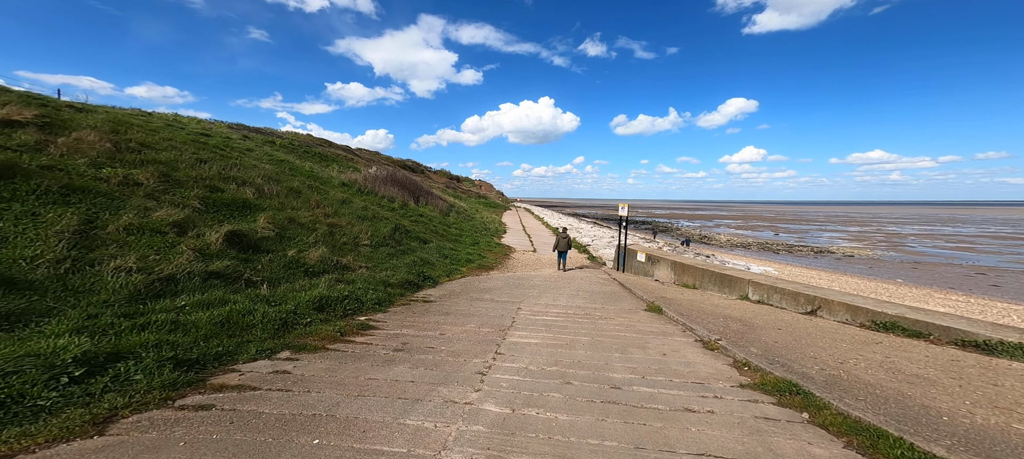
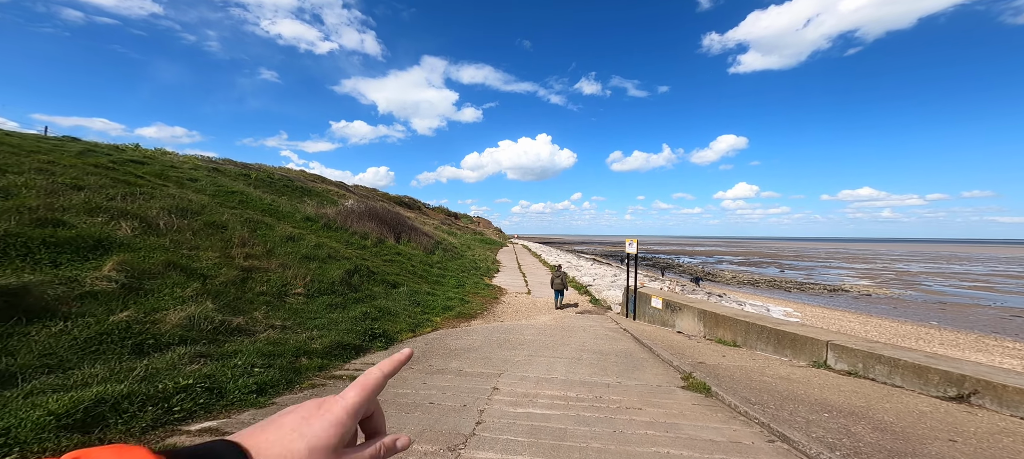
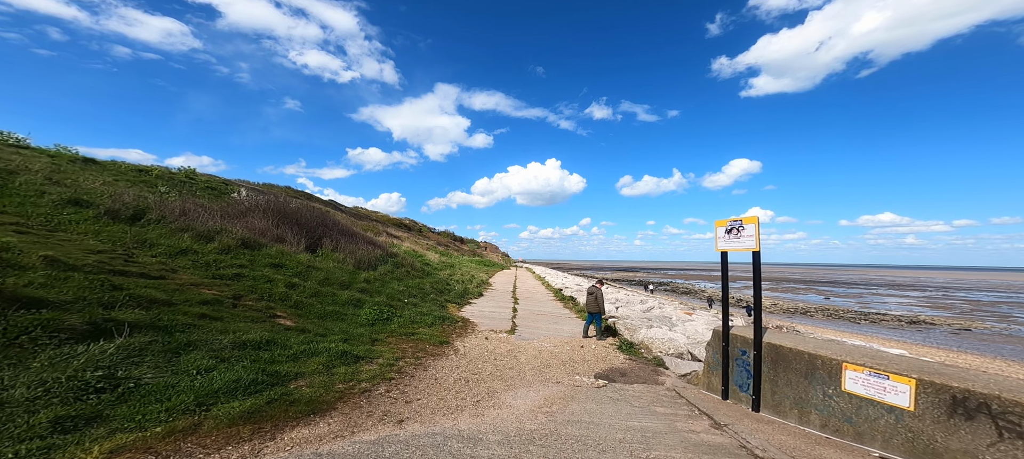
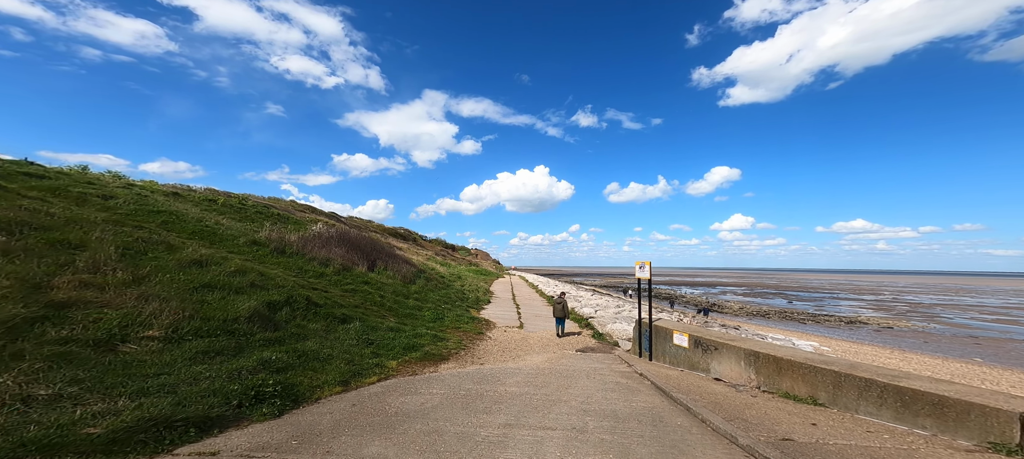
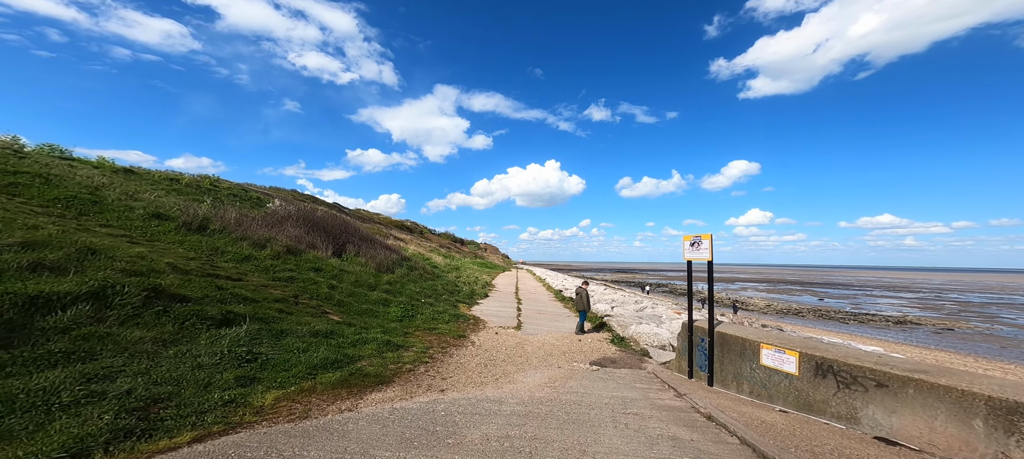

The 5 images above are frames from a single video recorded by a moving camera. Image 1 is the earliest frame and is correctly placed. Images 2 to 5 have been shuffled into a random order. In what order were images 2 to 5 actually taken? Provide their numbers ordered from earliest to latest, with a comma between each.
2, 4, 5, 3
